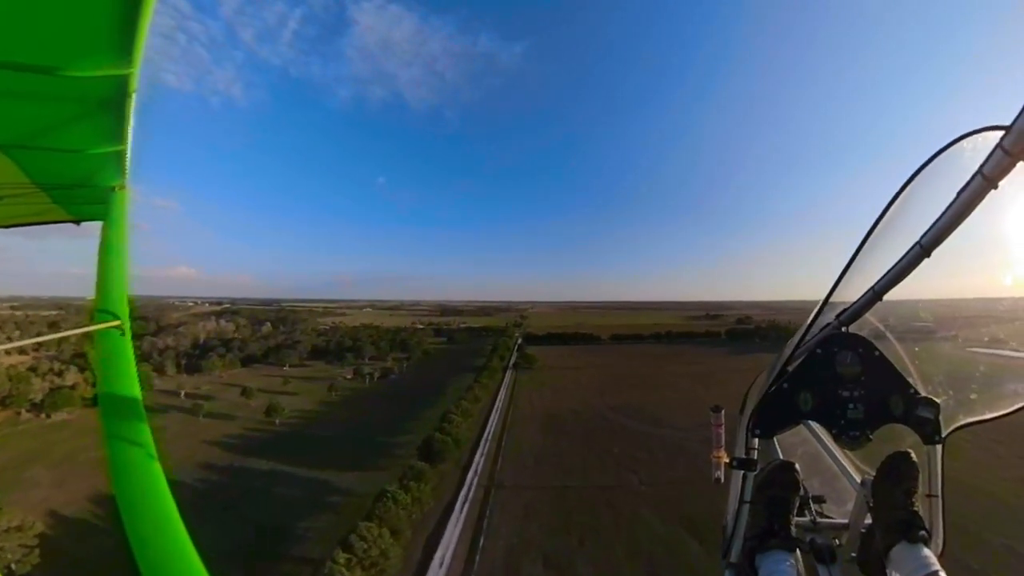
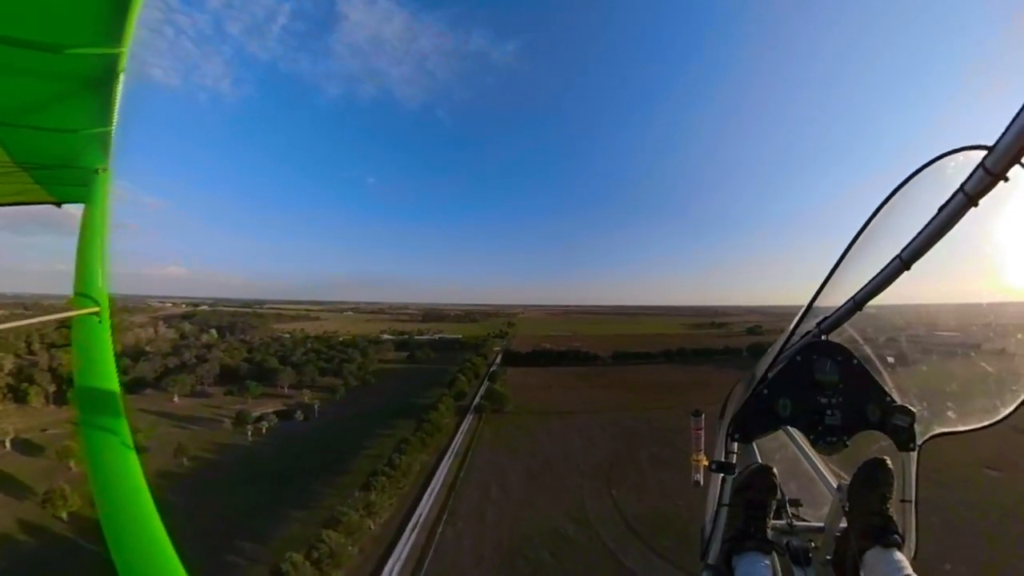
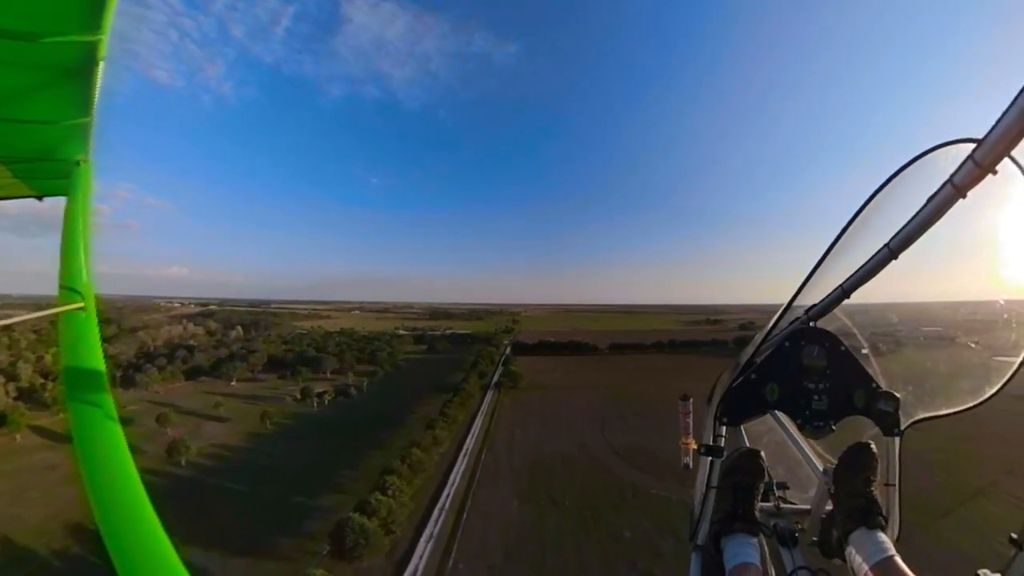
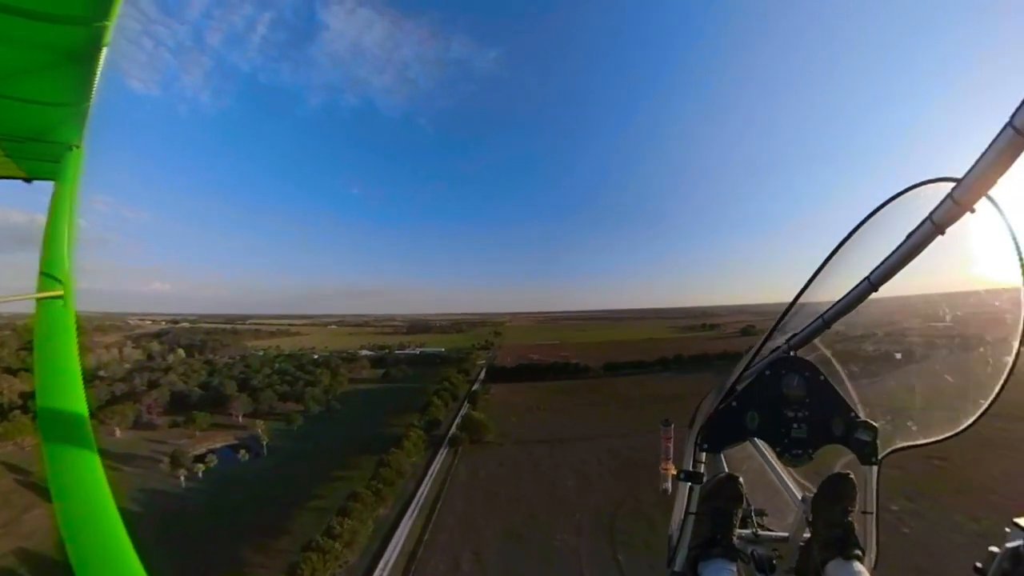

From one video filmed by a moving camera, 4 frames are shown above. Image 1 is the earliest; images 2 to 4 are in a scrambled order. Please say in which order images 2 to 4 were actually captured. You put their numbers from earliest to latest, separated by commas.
3, 2, 4
